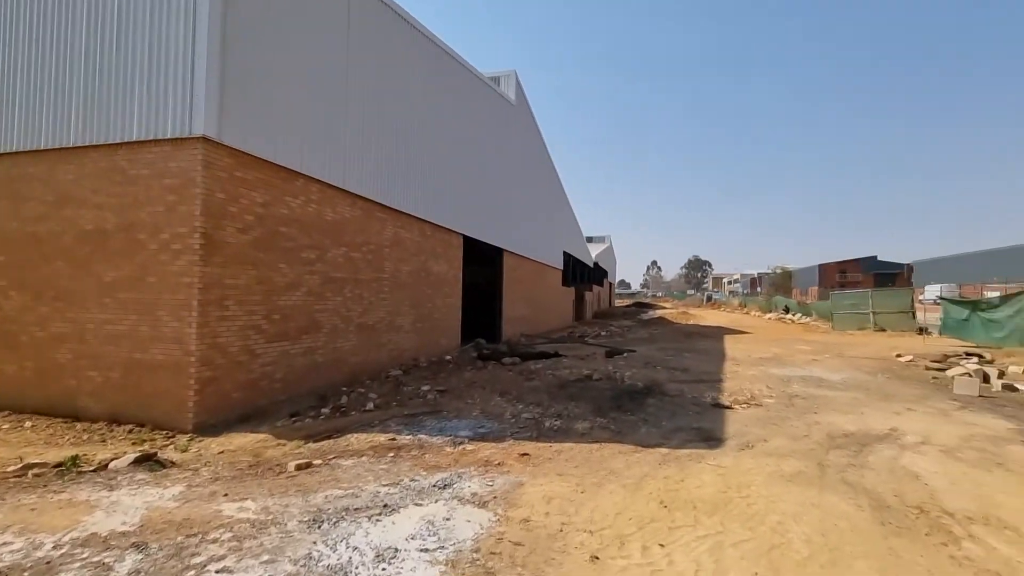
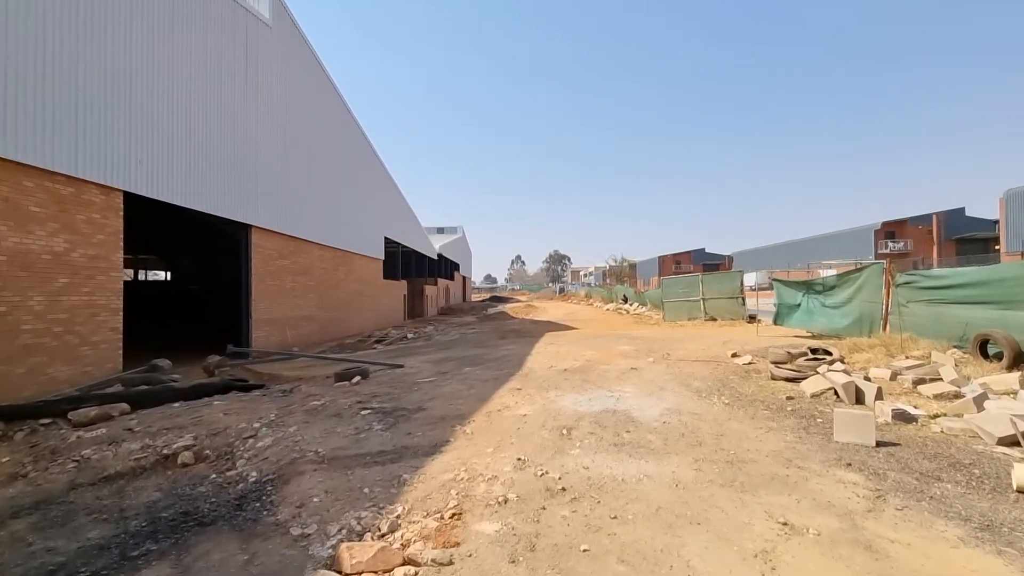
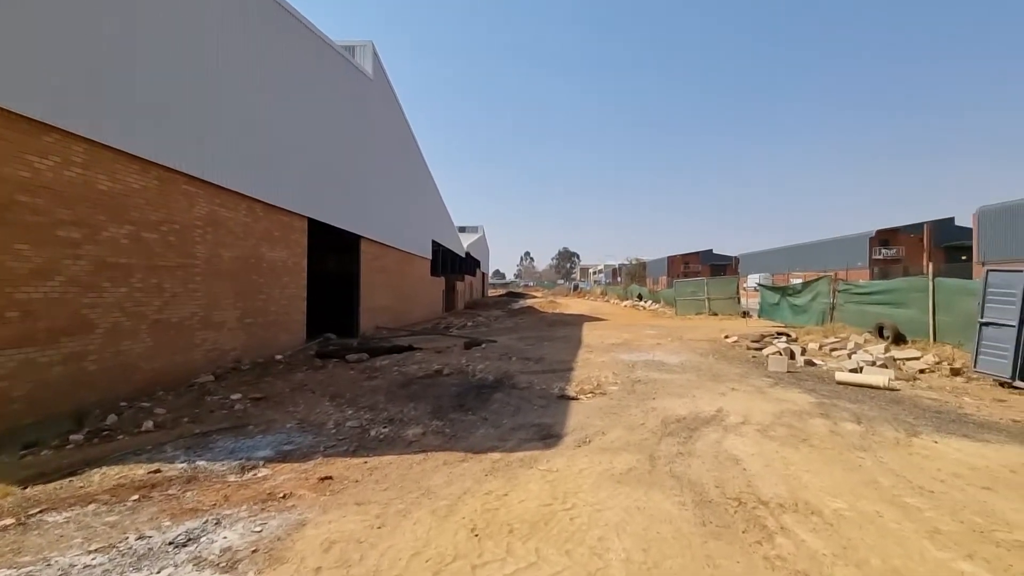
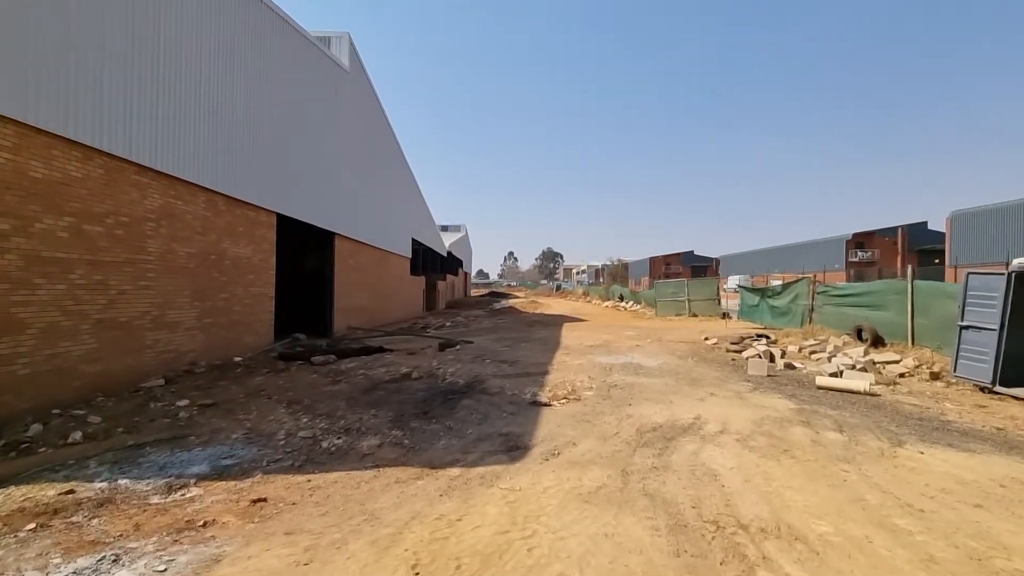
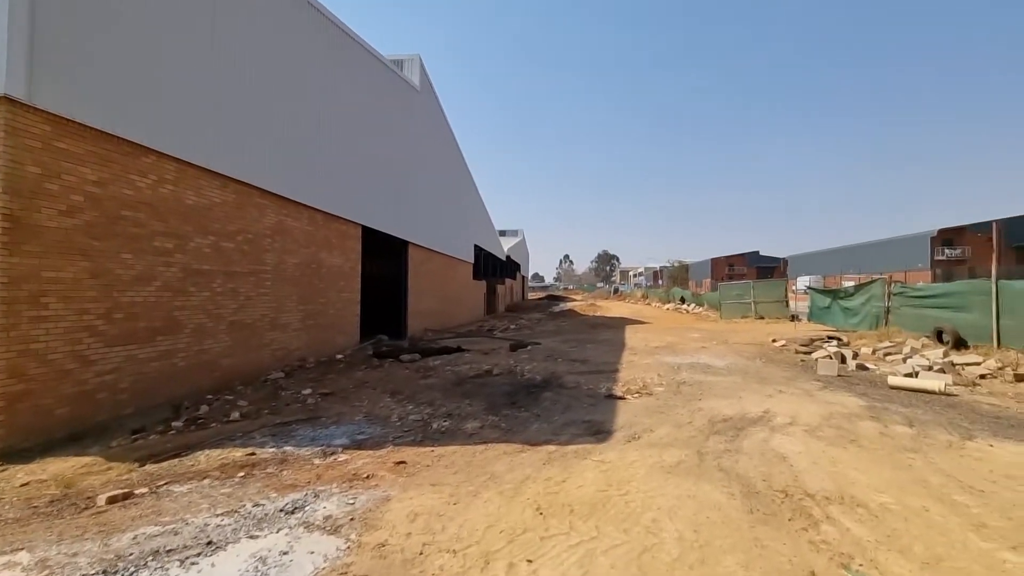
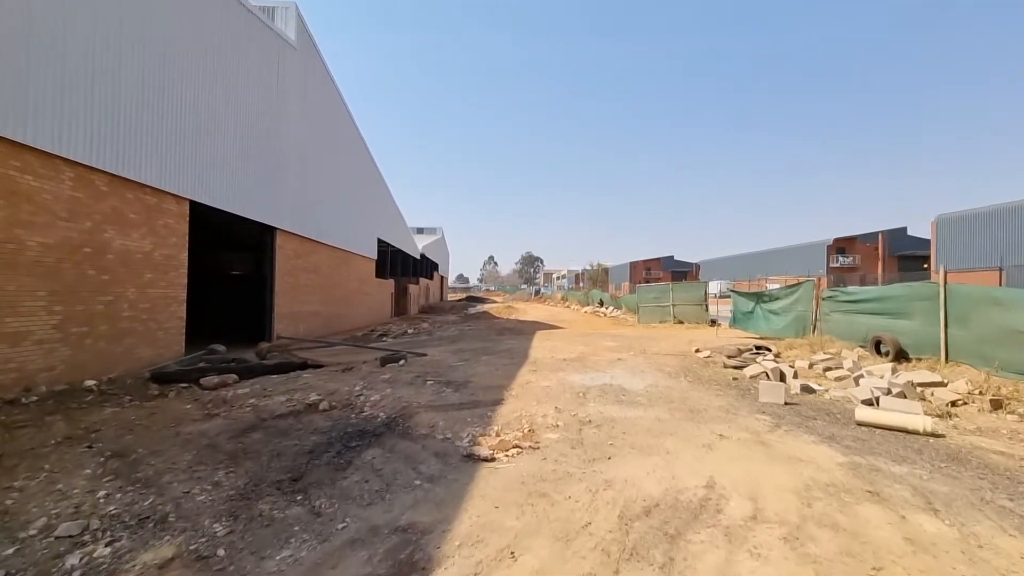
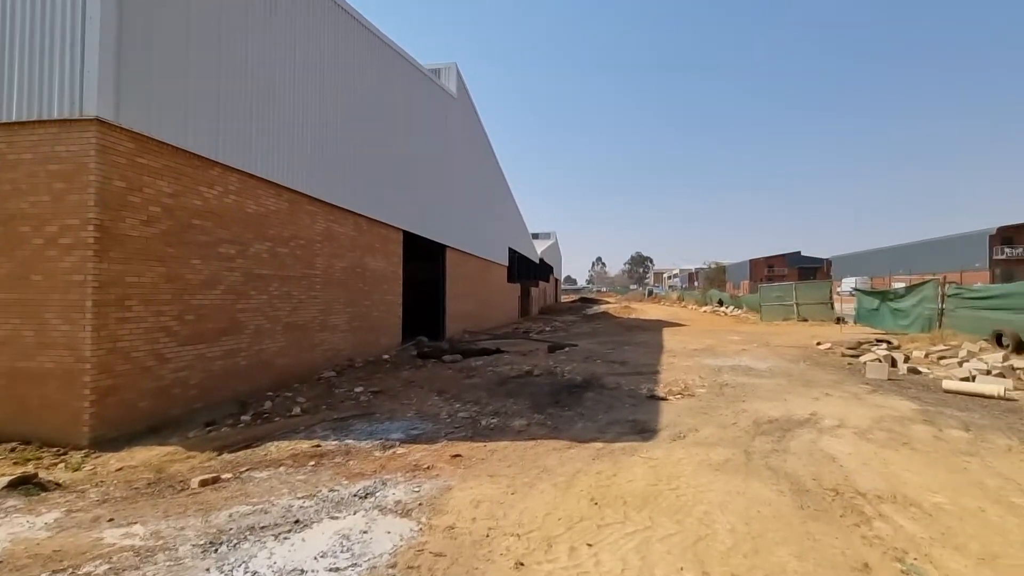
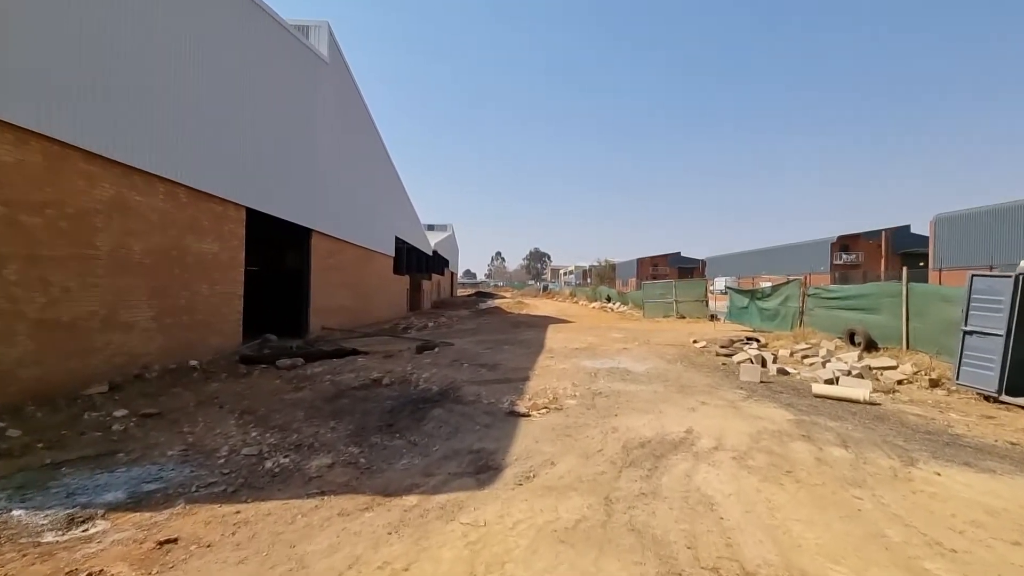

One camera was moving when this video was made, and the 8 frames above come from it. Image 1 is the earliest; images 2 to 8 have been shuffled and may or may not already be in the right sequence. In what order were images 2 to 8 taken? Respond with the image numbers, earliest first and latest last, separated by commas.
7, 5, 3, 4, 8, 6, 2
